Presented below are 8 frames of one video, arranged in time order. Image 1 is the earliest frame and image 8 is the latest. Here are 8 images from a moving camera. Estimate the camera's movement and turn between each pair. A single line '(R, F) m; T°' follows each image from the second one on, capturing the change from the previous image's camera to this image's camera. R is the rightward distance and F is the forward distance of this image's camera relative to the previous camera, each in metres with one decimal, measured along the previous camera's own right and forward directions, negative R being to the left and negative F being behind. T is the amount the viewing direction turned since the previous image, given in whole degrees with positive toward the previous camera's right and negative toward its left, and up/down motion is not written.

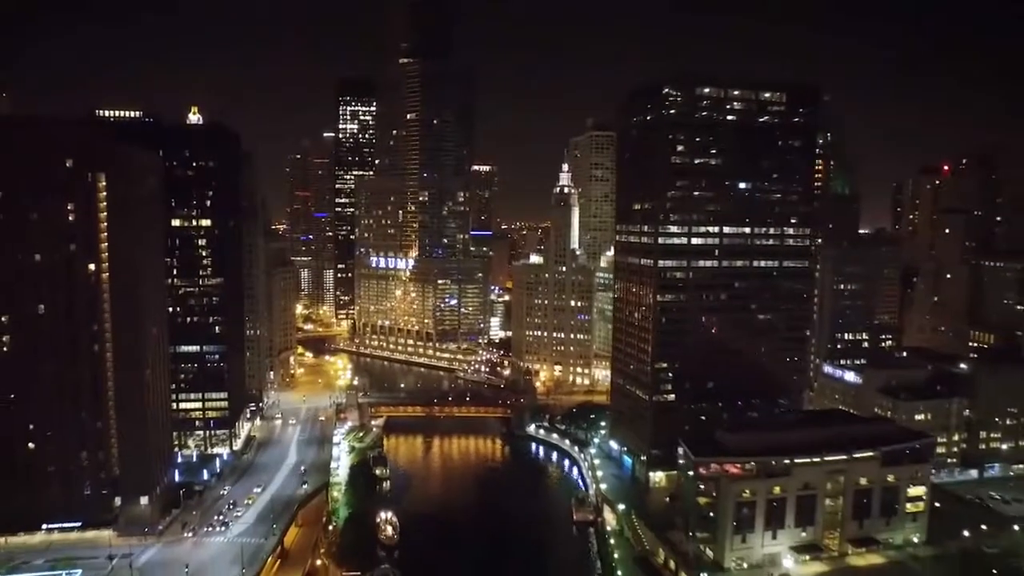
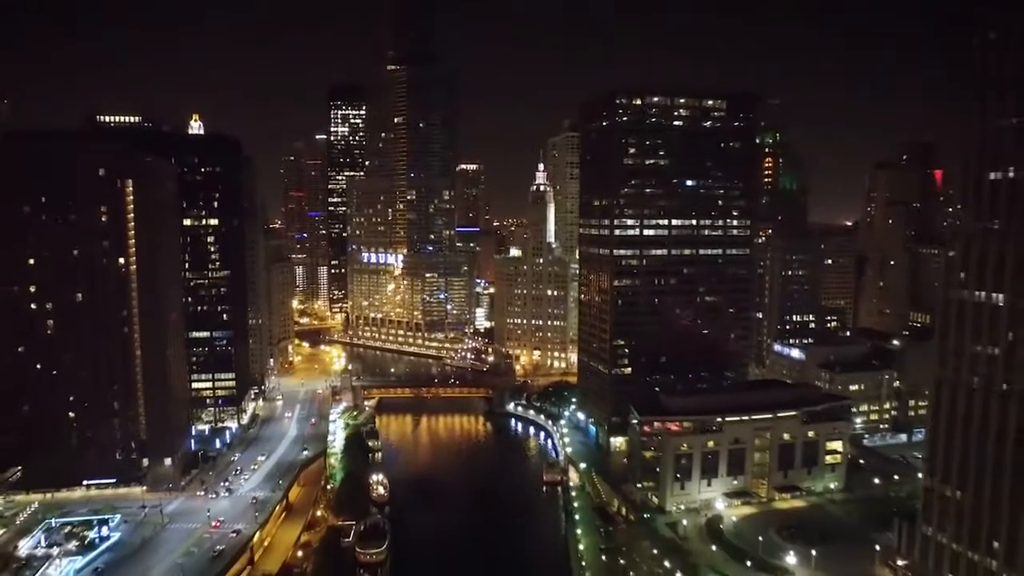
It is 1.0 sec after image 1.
(+0.6, -2.8) m; 0°
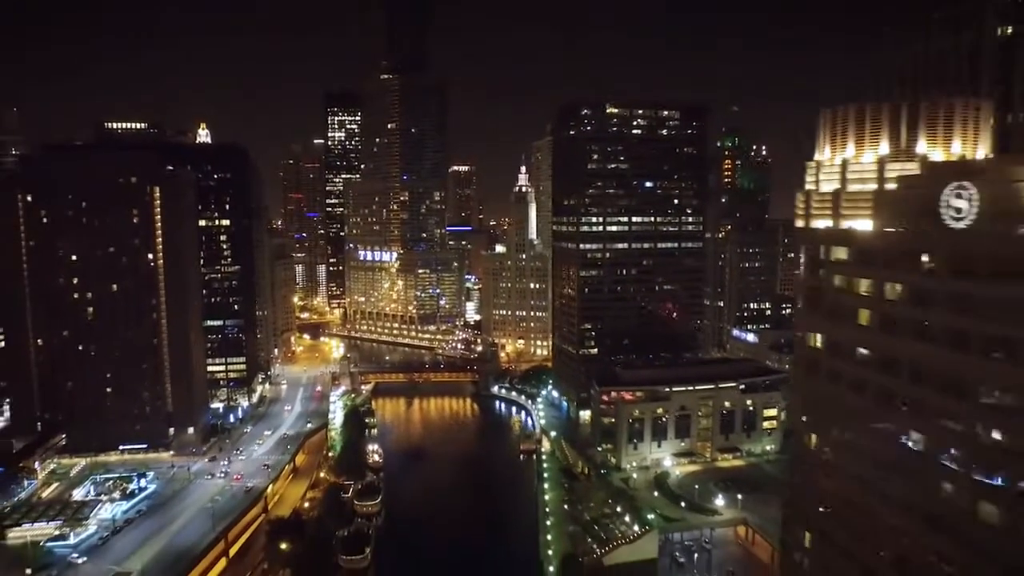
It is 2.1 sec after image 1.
(+0.6, -3.1) m; 0°
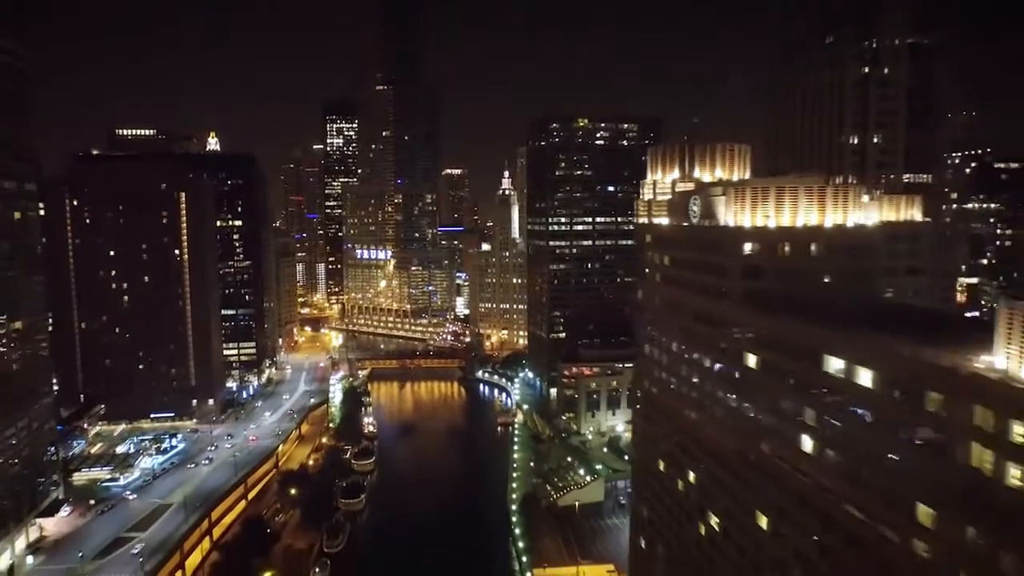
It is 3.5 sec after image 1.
(+0.8, -3.7) m; 0°
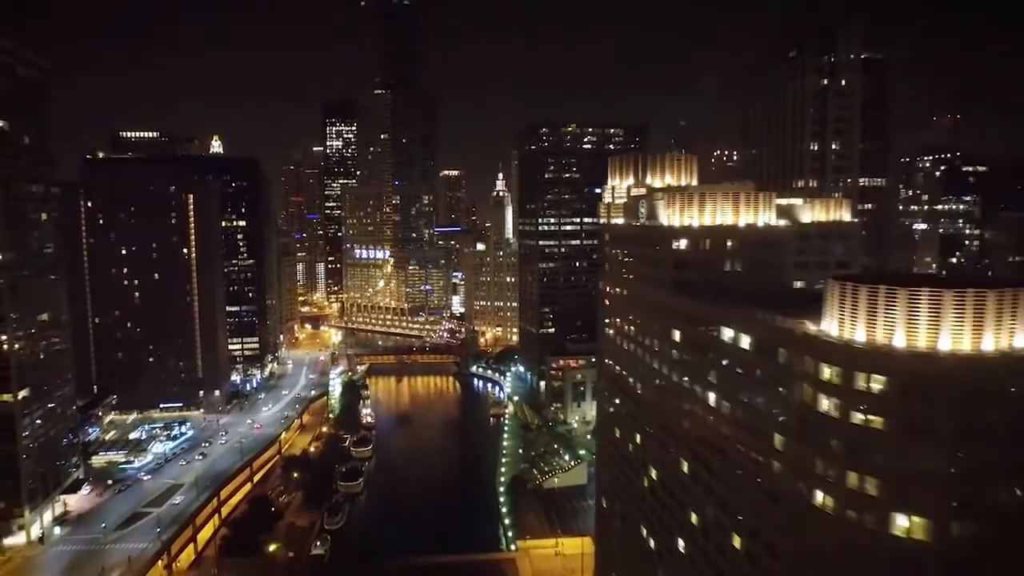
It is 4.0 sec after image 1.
(+0.3, -1.5) m; 0°
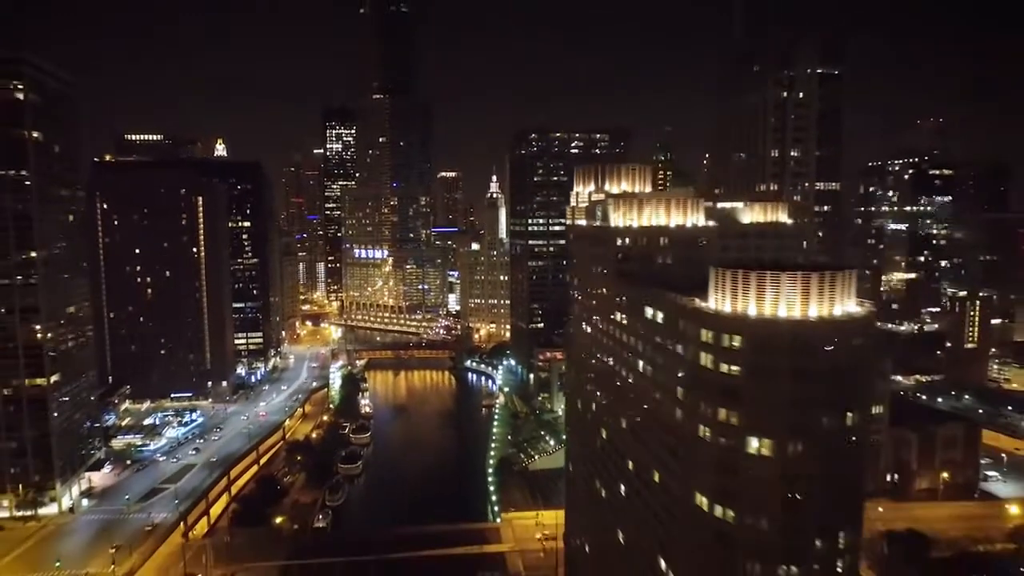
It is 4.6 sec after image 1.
(+0.3, -1.8) m; 0°
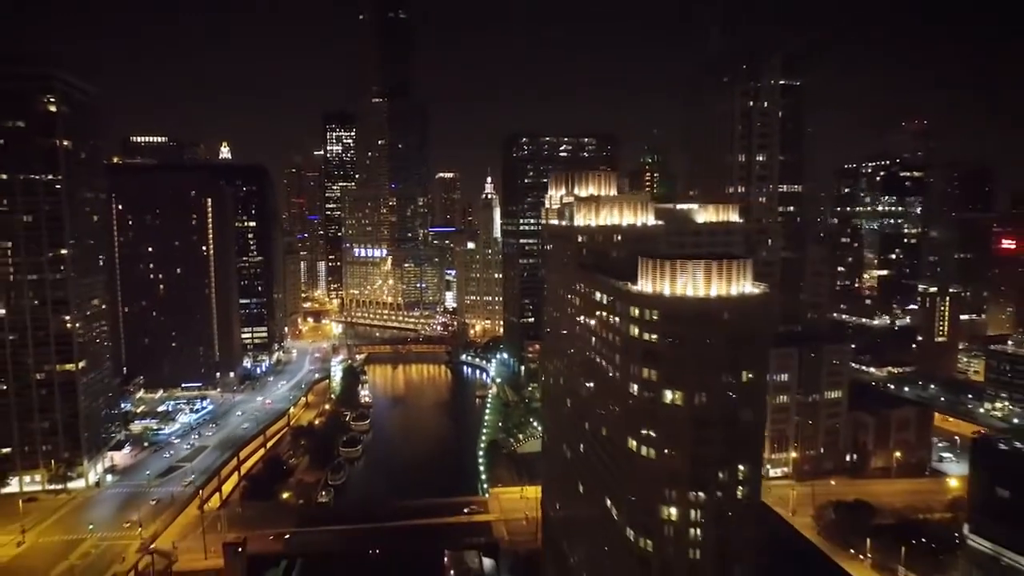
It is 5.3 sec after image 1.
(+0.3, -1.8) m; 0°
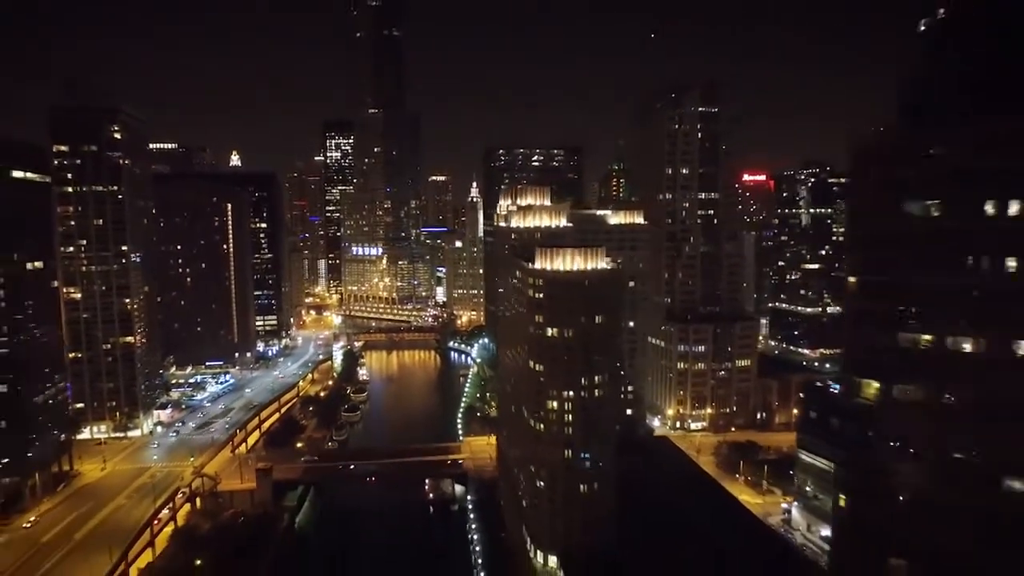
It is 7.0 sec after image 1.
(+0.9, -5.2) m; 0°
